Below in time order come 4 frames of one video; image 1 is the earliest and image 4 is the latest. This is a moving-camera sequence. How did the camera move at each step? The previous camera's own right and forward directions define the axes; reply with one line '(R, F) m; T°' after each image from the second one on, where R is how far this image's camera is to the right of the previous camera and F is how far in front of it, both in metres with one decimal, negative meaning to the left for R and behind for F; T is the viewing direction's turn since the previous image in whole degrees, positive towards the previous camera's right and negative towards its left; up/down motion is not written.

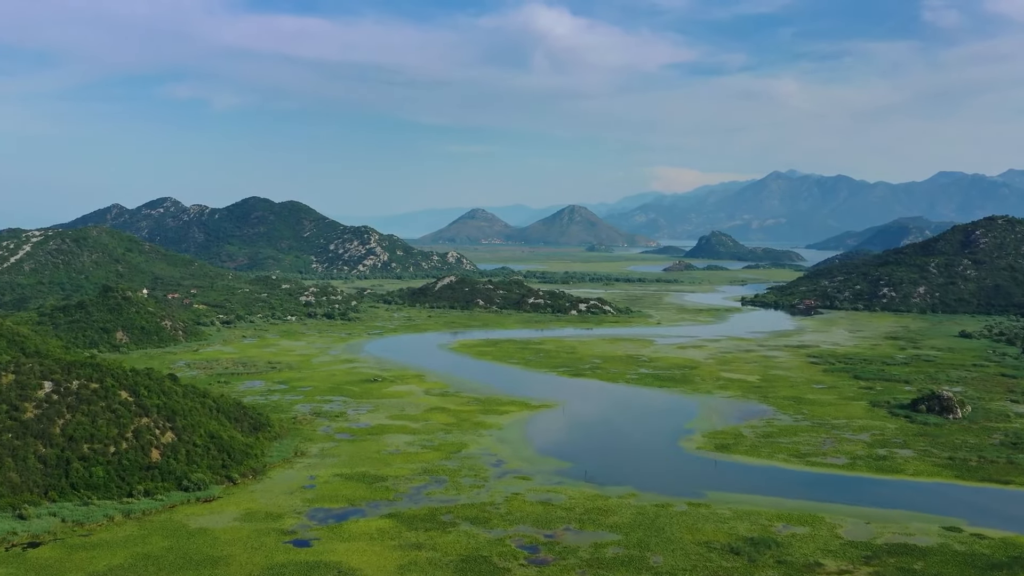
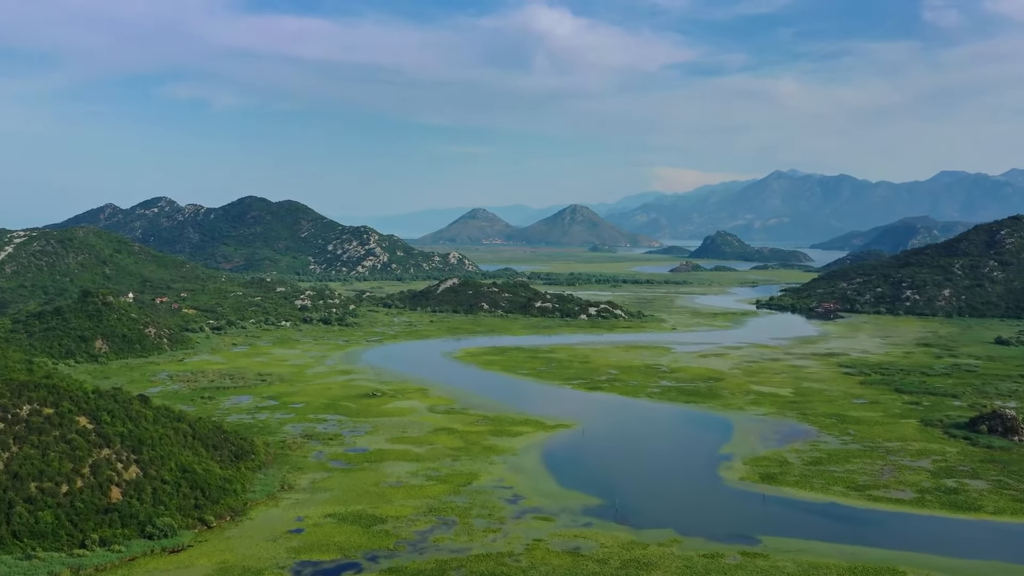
(-0.9, +5.3) m; 0°
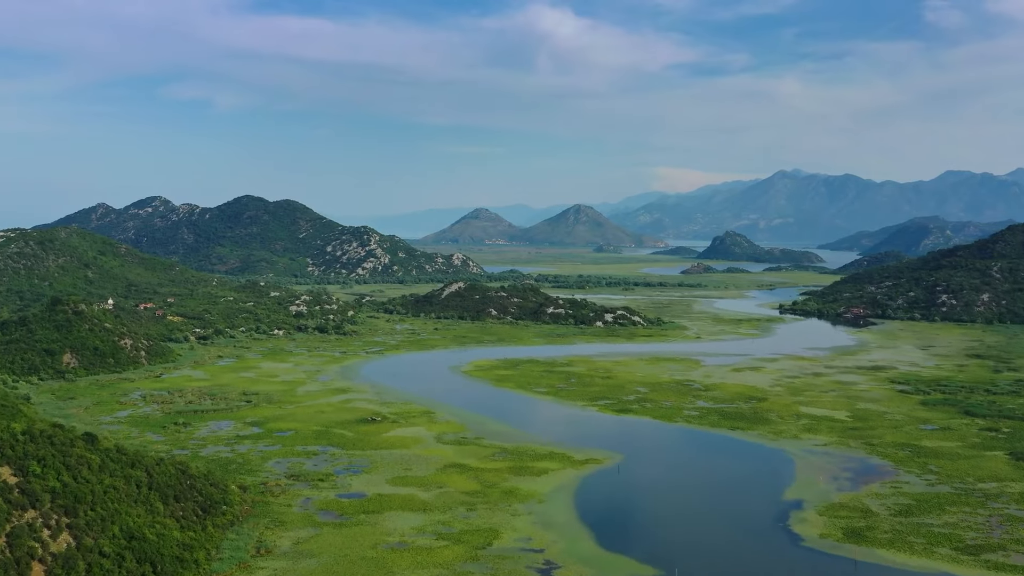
(-1.1, +7.0) m; 0°
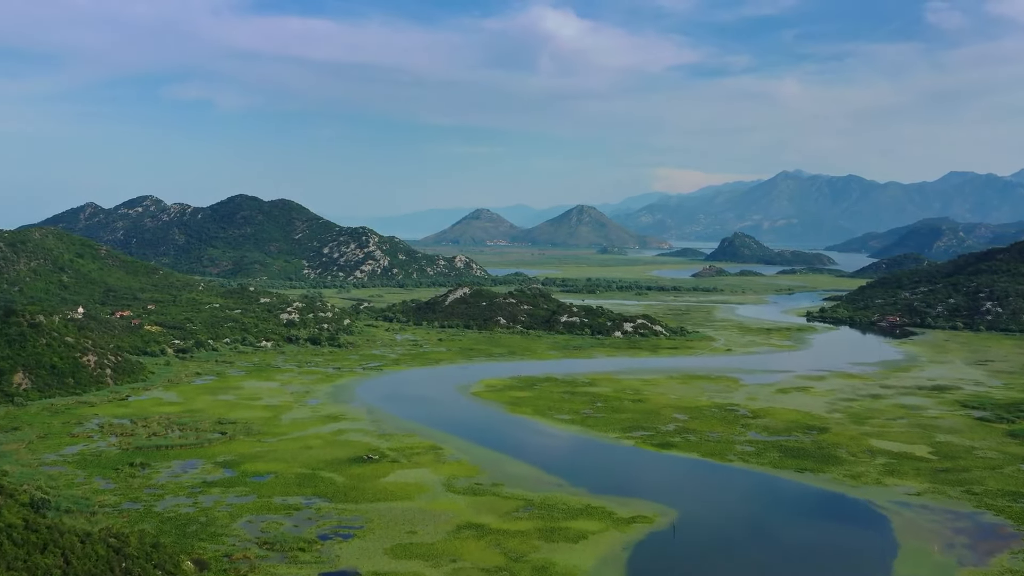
(-1.3, +7.9) m; 0°
